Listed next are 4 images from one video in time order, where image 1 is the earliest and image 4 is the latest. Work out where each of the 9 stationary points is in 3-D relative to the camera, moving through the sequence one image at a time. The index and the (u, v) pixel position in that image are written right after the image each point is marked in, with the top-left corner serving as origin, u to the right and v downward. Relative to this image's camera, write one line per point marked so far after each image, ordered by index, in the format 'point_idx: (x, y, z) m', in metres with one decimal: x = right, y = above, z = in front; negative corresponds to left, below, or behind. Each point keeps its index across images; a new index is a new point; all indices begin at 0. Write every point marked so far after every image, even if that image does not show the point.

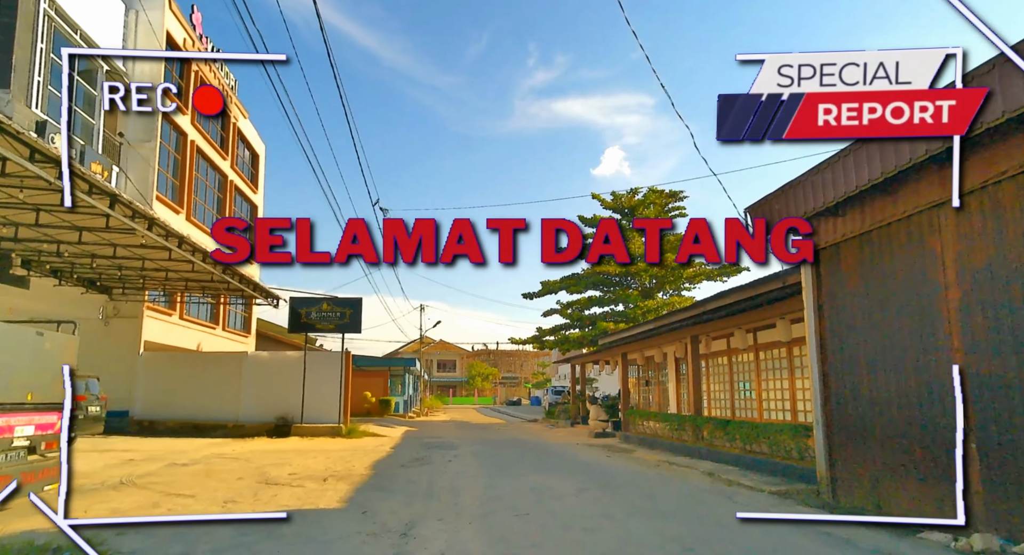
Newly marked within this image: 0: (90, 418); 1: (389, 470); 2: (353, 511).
0: (-7.8, -2.6, +11.4) m
1: (-1.9, -3.0, +9.4) m
2: (-1.6, -2.3, +6.1) m
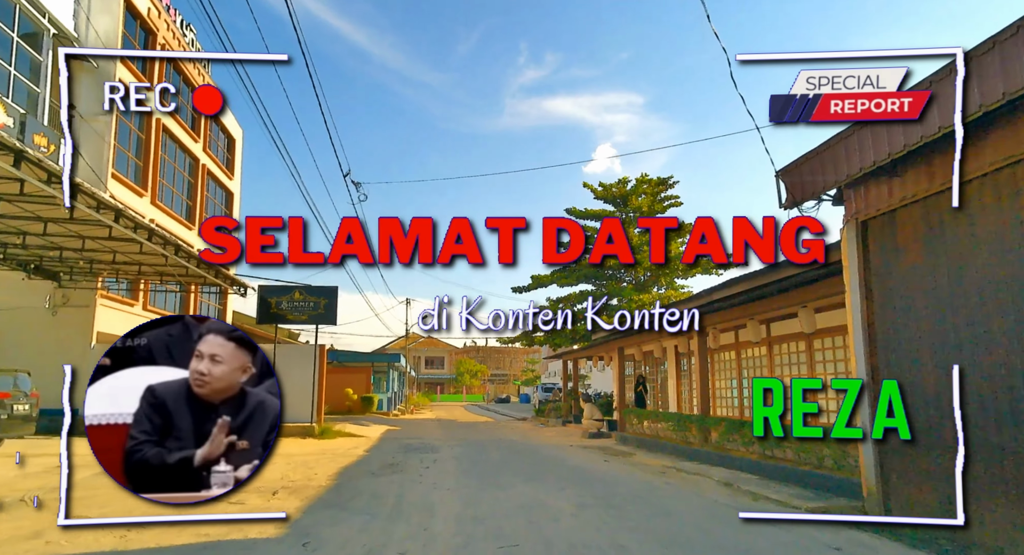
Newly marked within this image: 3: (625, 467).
0: (-8.0, -2.3, +10.0) m
1: (-2.1, -2.7, +8.1) m
2: (-1.7, -2.1, +4.8) m
3: (+1.9, -3.2, +10.4) m
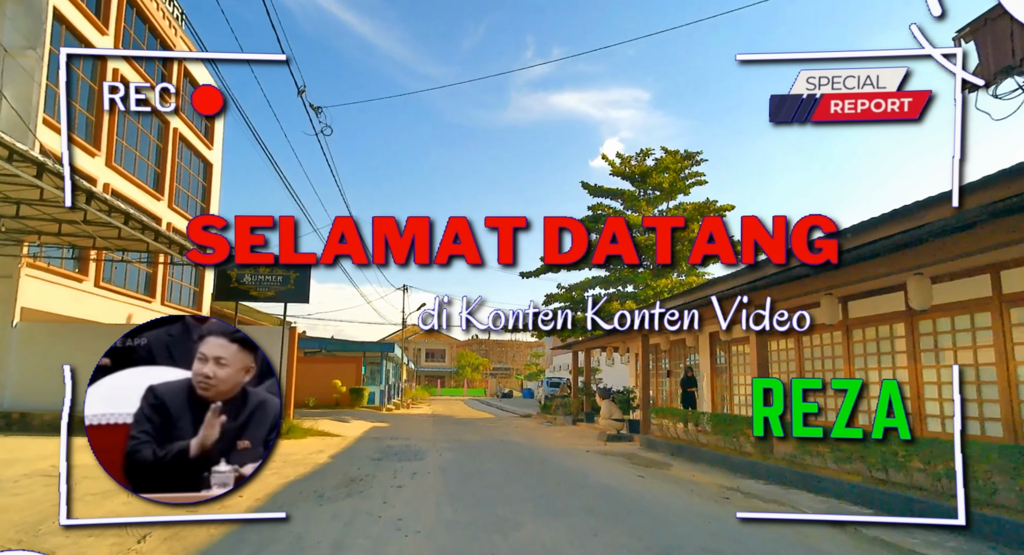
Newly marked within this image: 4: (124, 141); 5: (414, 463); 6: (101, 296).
0: (-8.0, -1.6, +7.6) m
1: (-2.0, -2.1, +5.7) m
2: (-1.7, -1.5, +2.4) m
3: (+2.0, -2.7, +7.9) m
4: (-11.9, +4.2, +18.9) m
5: (-1.4, -2.7, +9.1) m
6: (-11.4, -0.5, +17.1) m
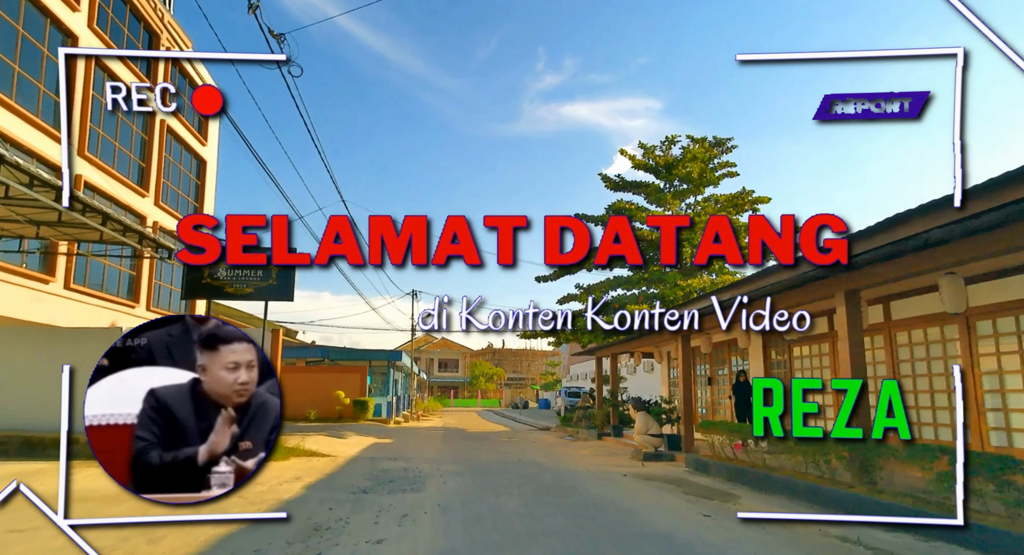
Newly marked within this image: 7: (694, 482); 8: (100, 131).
0: (-7.8, -1.5, +5.8) m
1: (-1.9, -1.8, +3.7) m
2: (-1.6, -1.2, +0.4) m
3: (+2.2, -2.4, +5.9) m
4: (-11.5, +4.1, +17.3) m
5: (-1.2, -2.5, +7.1) m
6: (-11.0, -0.5, +15.4) m
7: (+2.7, -3.0, +9.1) m
8: (-11.4, +4.0, +17.2) m
